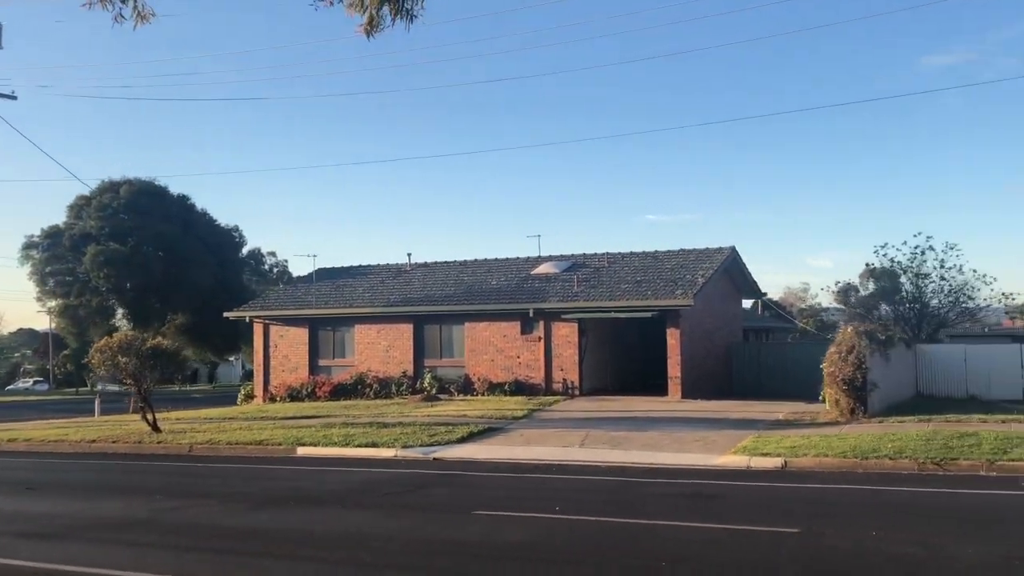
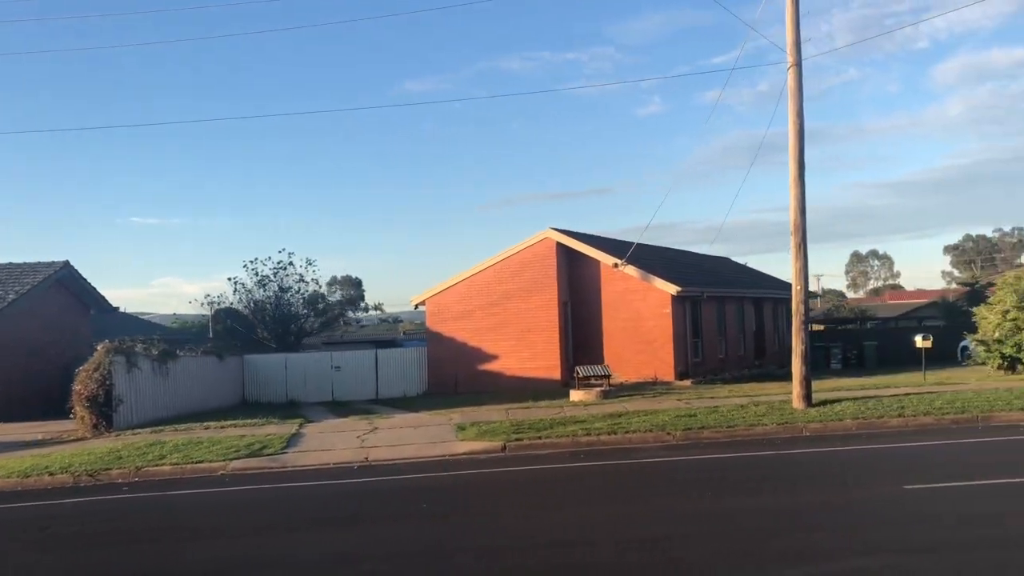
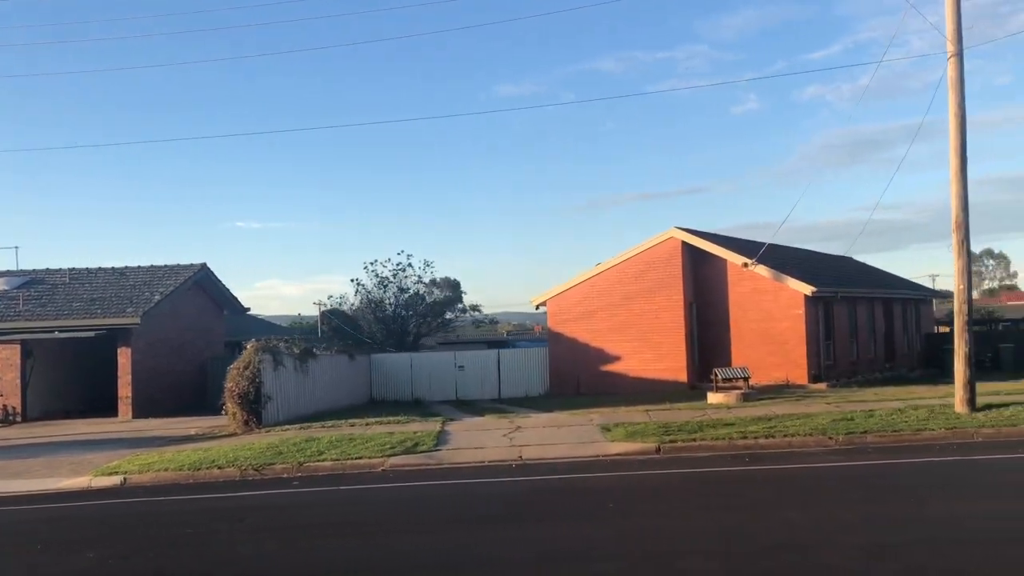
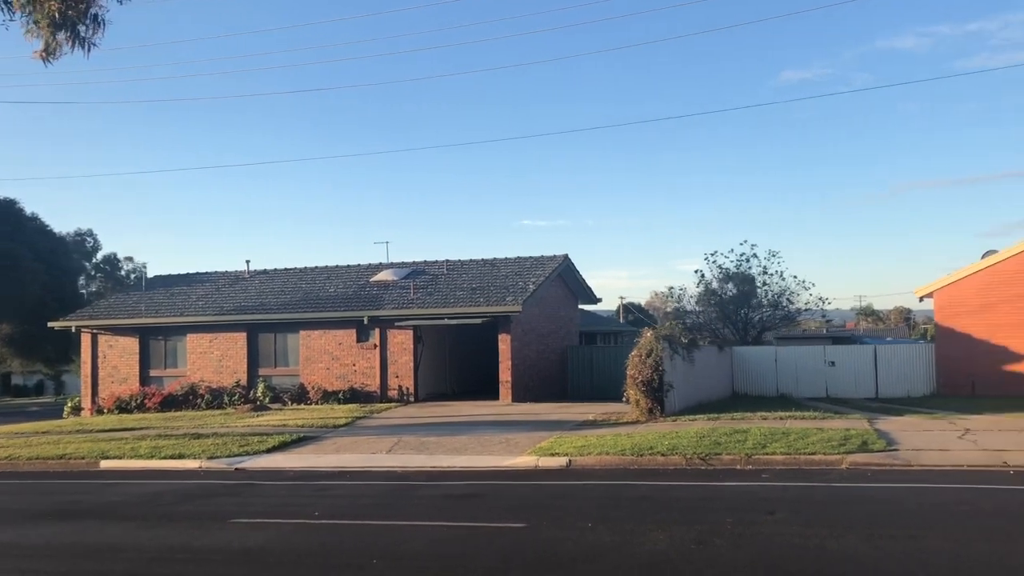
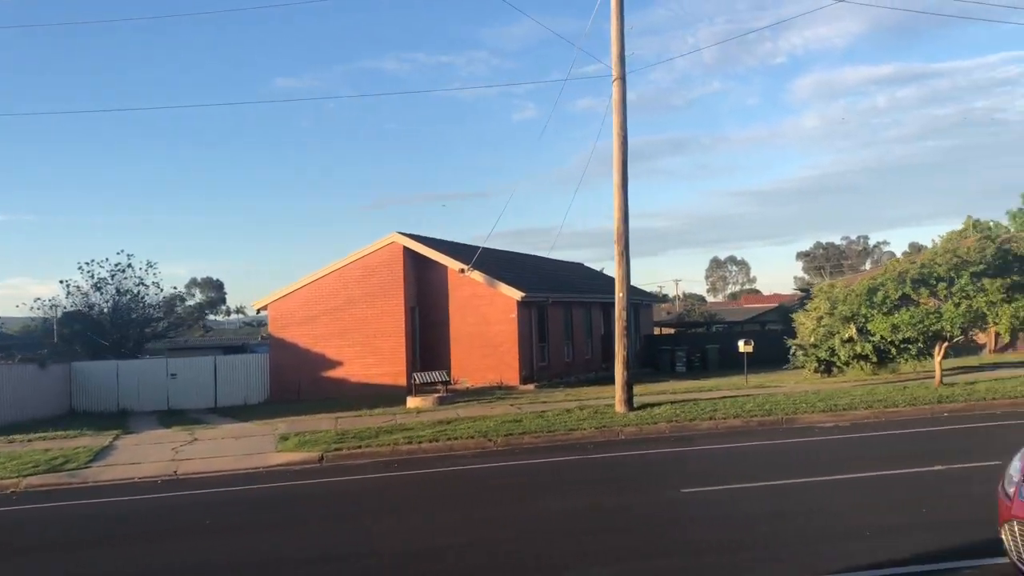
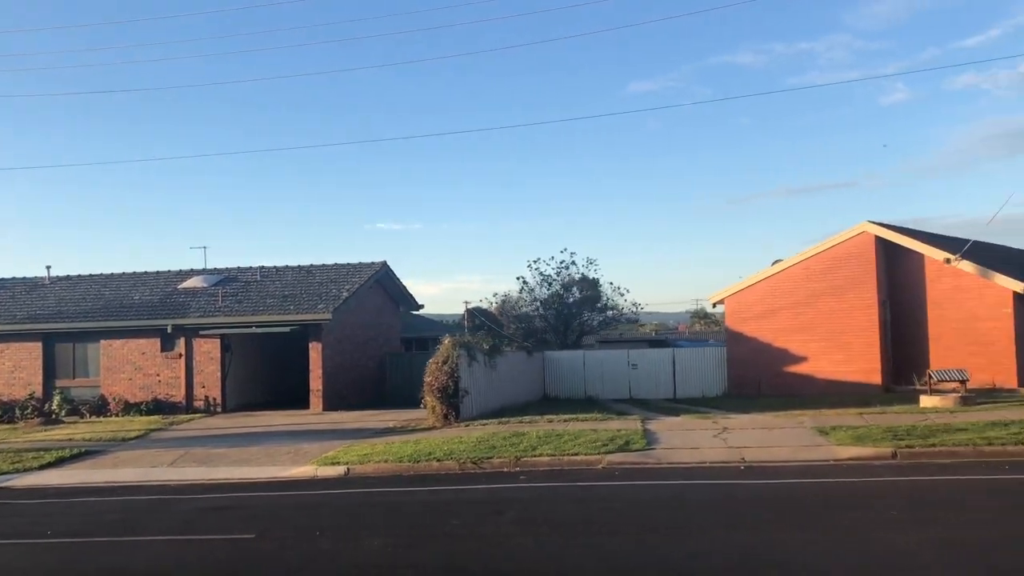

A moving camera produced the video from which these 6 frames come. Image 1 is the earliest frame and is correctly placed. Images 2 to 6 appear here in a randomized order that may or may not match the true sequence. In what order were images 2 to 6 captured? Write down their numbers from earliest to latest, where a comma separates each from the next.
4, 6, 3, 2, 5
